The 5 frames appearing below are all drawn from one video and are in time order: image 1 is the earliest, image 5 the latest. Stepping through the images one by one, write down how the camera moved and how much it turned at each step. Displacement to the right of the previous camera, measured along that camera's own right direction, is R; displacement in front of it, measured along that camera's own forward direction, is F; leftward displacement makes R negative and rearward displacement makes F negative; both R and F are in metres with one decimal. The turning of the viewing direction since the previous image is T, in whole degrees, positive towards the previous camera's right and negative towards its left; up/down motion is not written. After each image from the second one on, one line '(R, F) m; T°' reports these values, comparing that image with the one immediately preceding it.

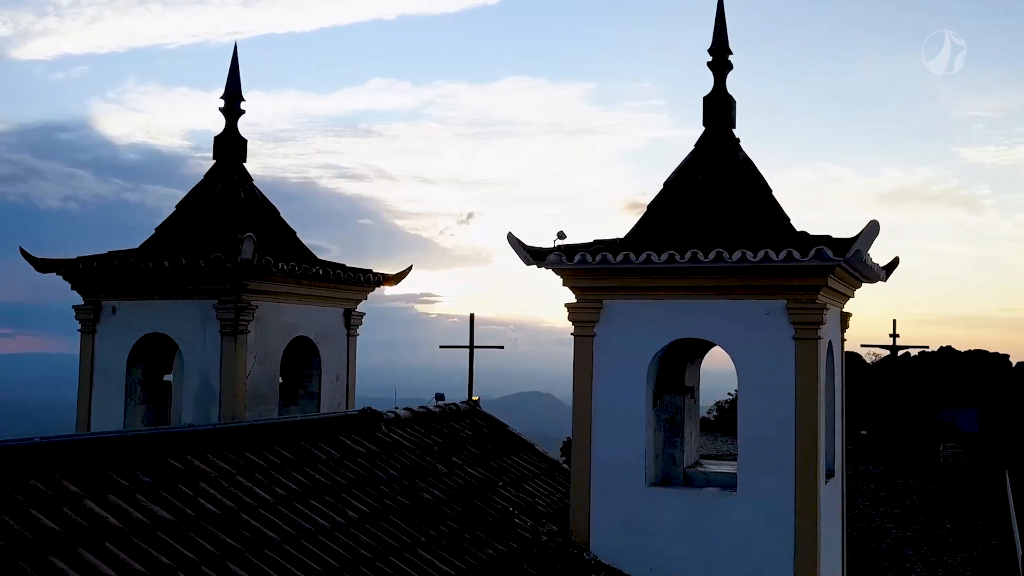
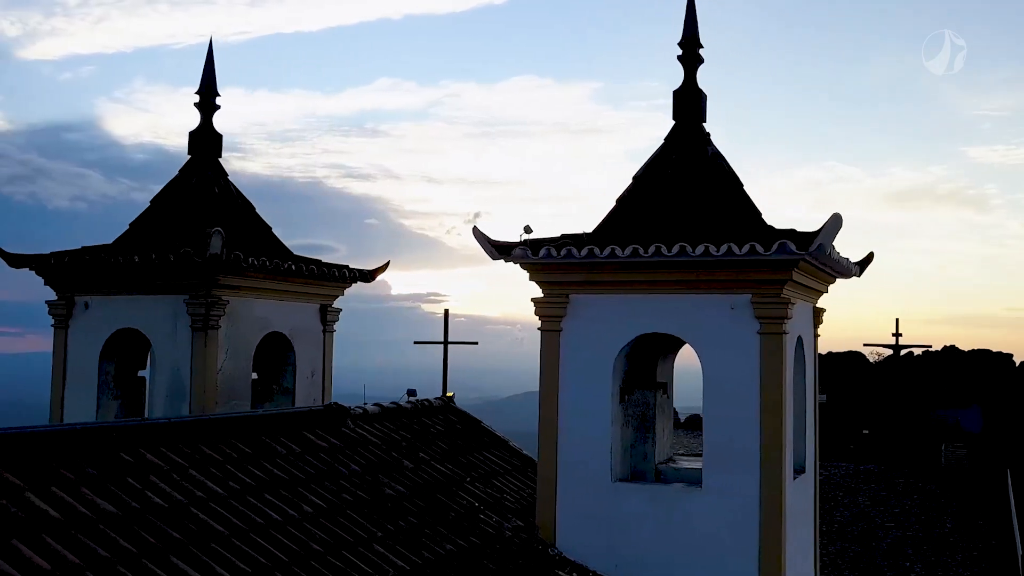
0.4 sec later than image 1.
(+0.3, 0.0) m; 0°
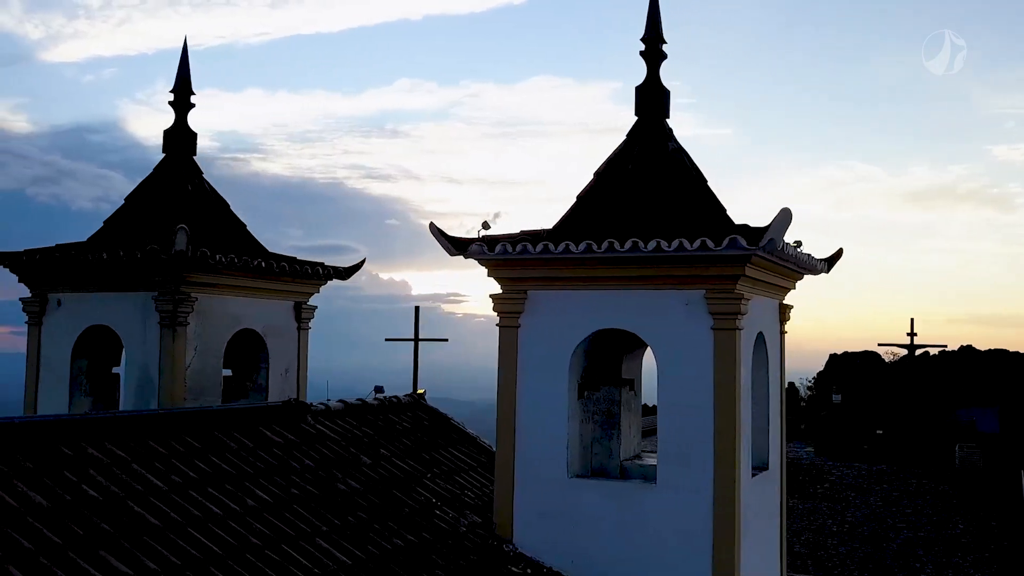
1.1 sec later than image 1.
(+0.4, 0.0) m; -1°
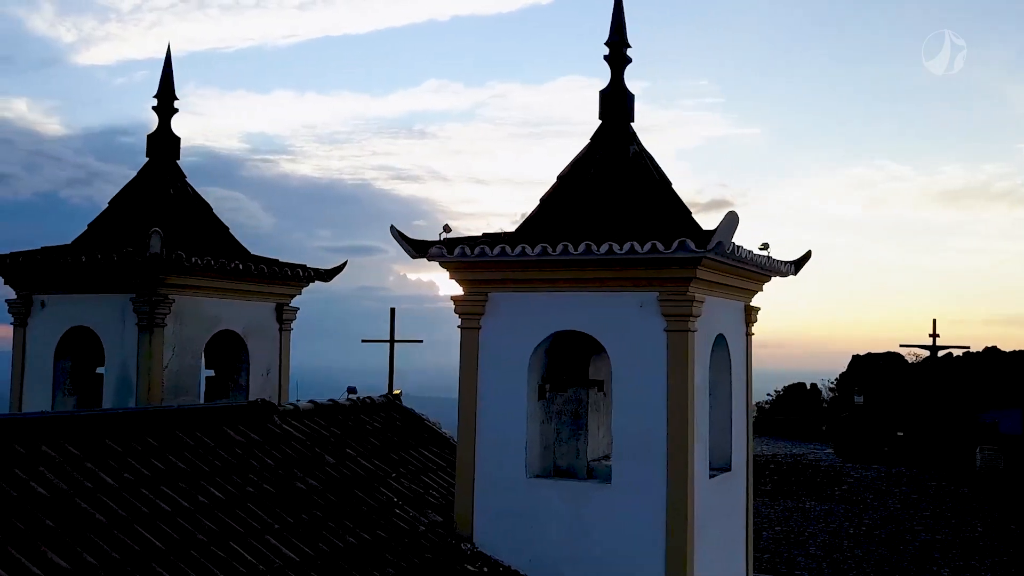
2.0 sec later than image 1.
(+0.4, -0.1) m; -1°
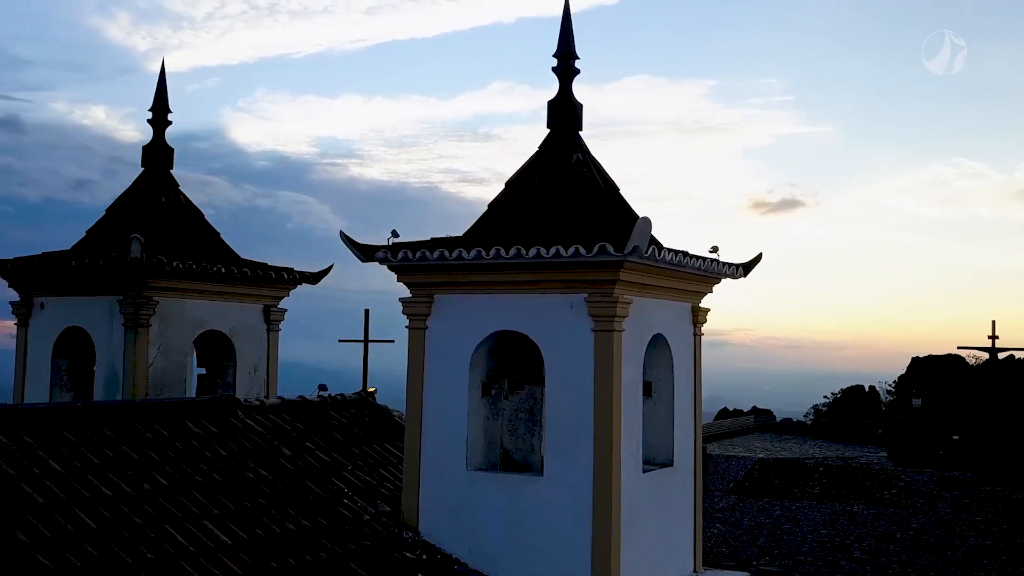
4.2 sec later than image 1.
(+0.8, -0.3) m; -3°
